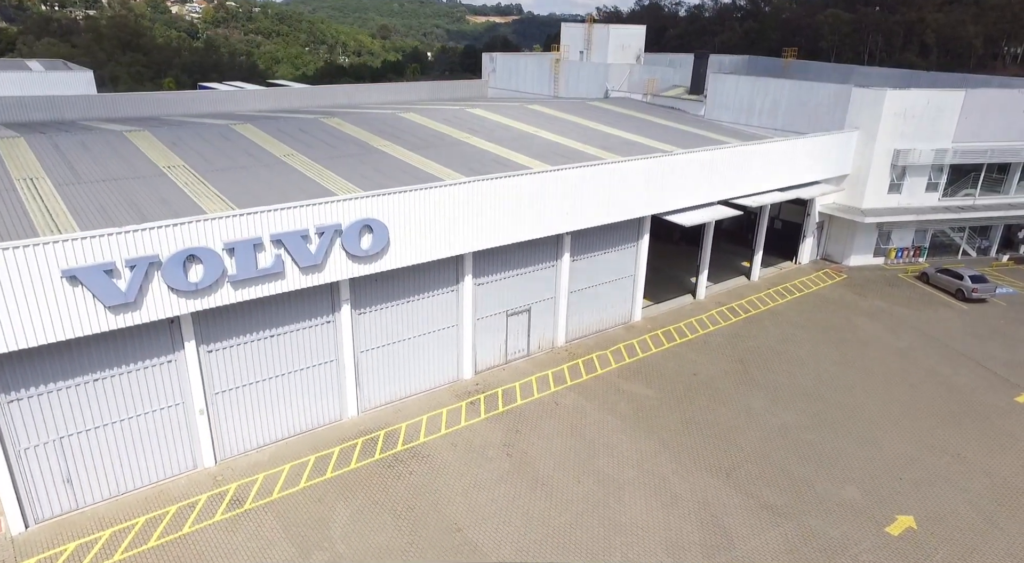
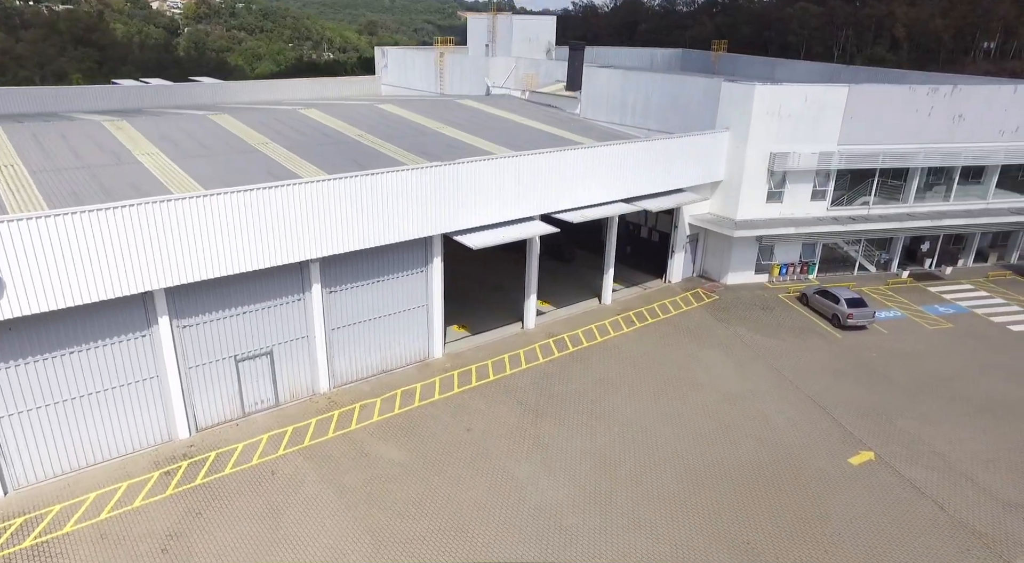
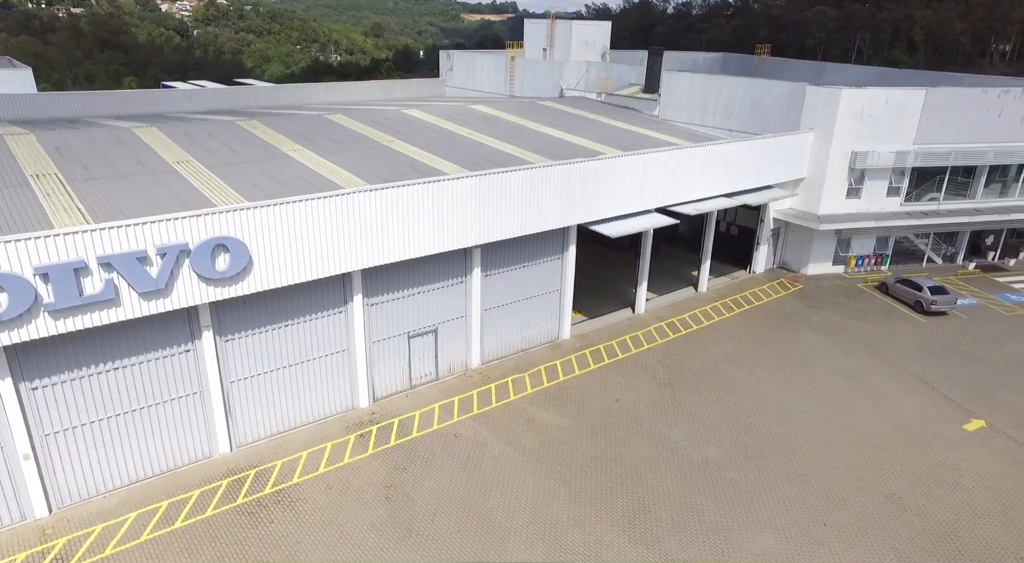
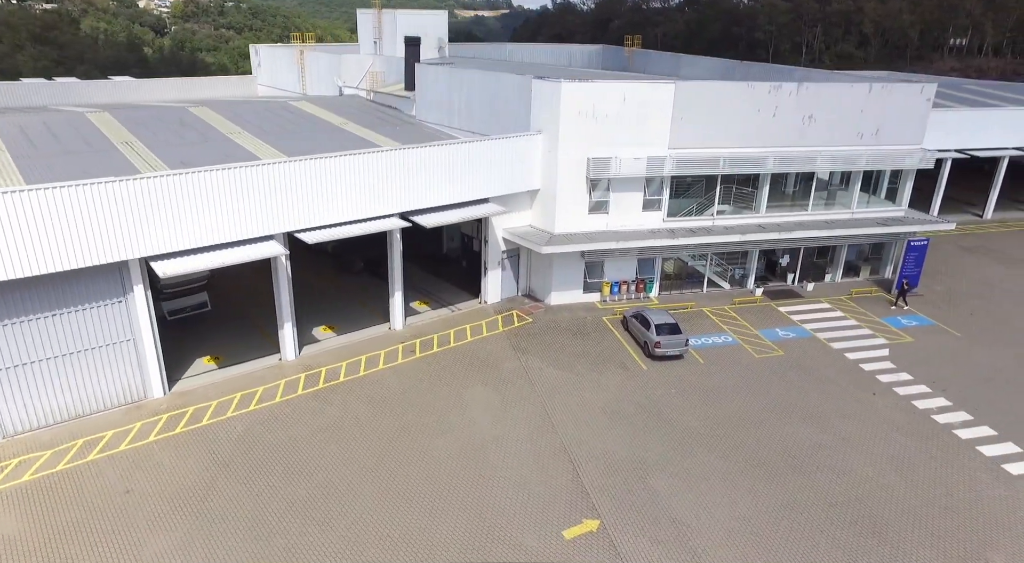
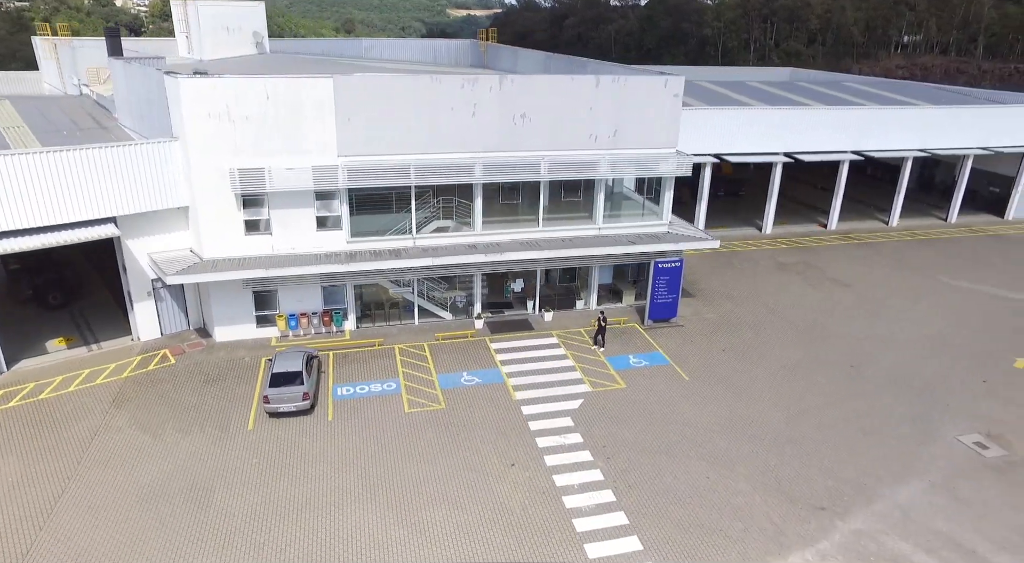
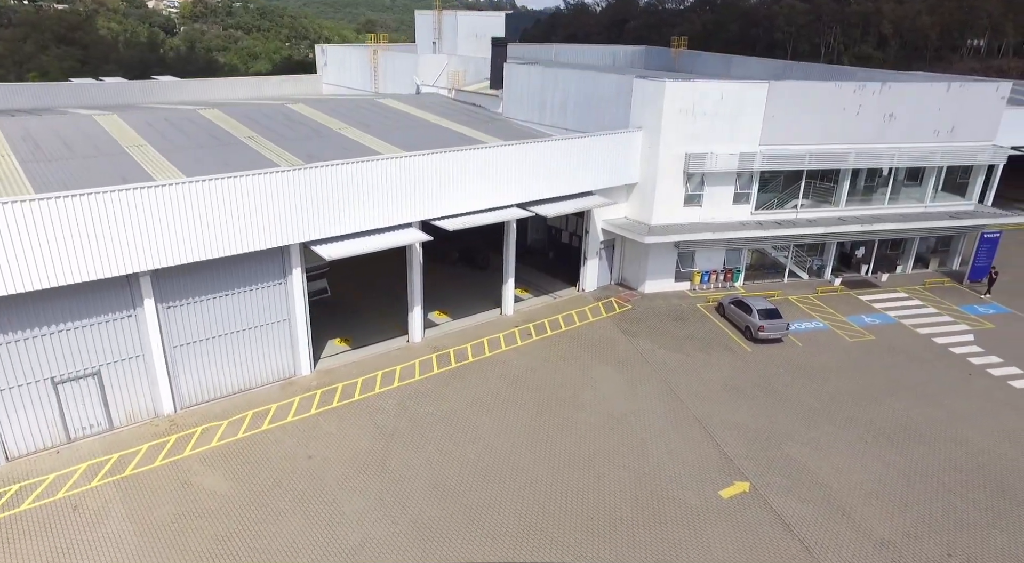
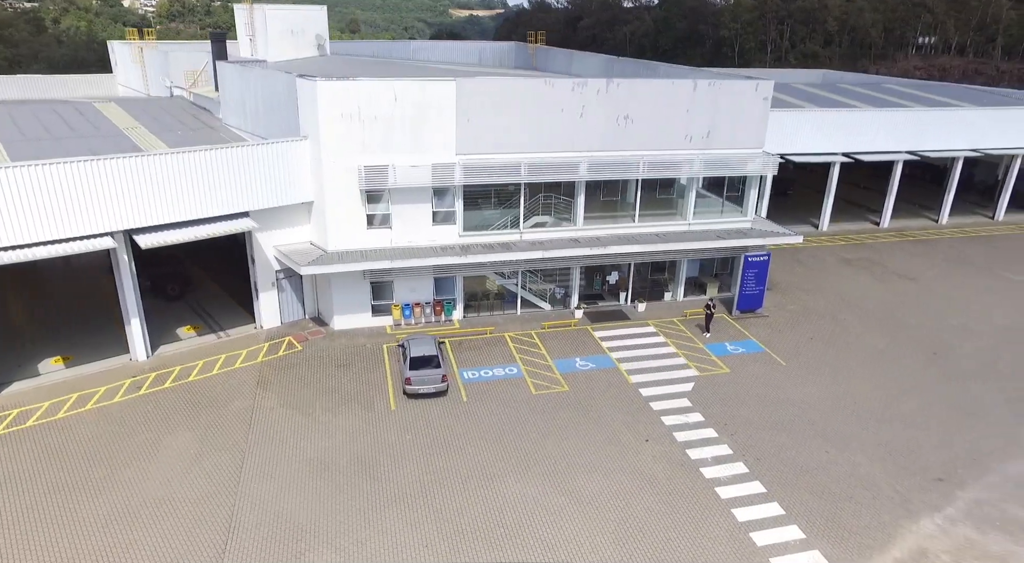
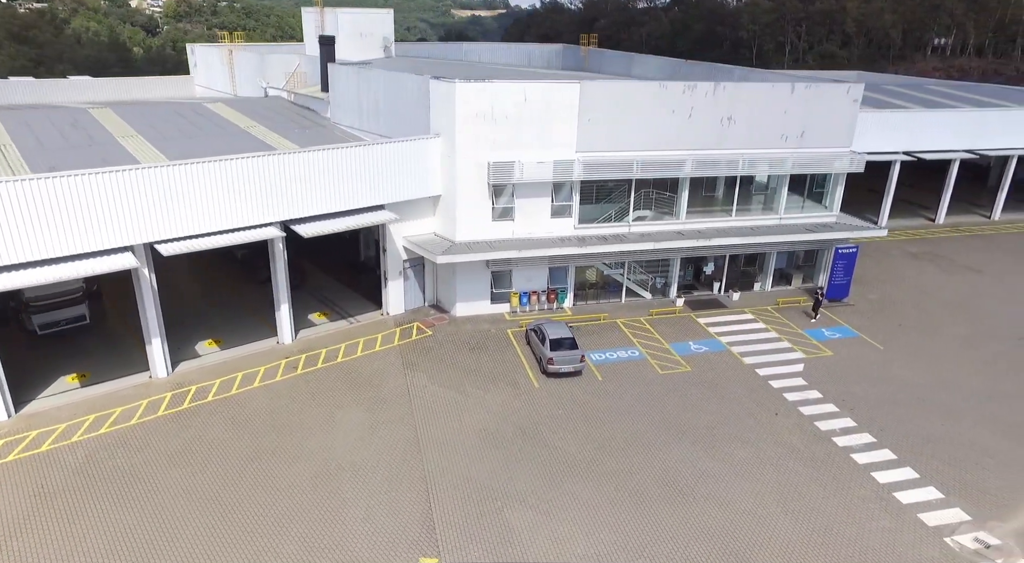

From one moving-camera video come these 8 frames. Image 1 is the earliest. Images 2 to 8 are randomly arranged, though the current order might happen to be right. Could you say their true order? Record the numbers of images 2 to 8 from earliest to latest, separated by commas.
3, 2, 6, 4, 8, 7, 5
